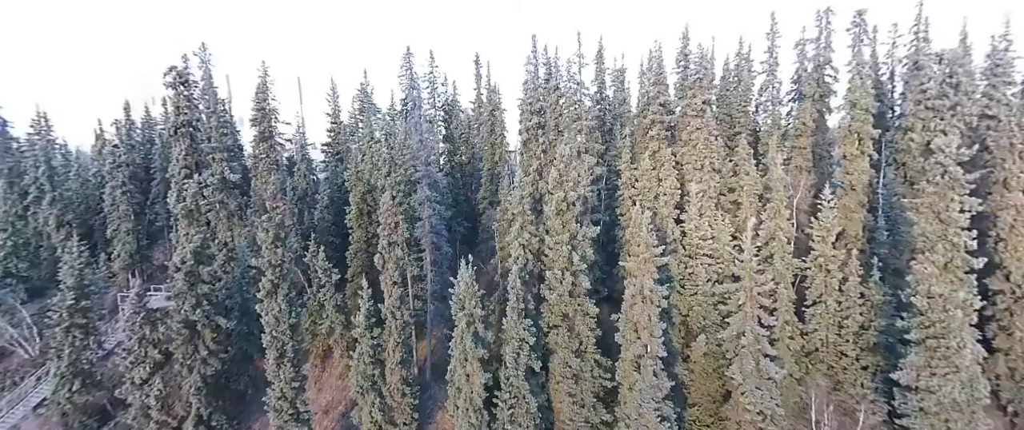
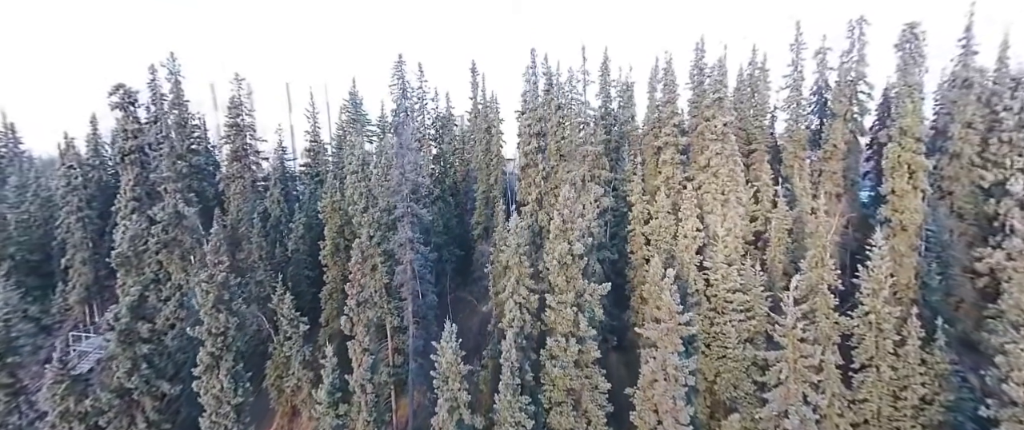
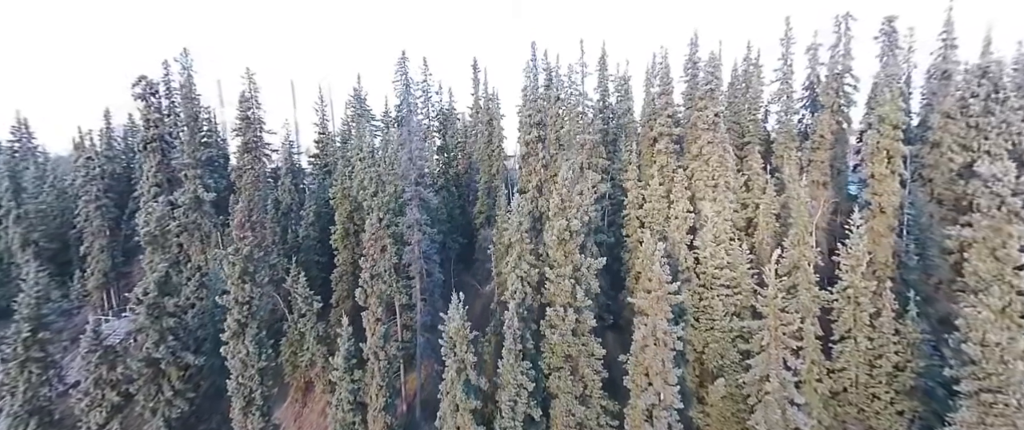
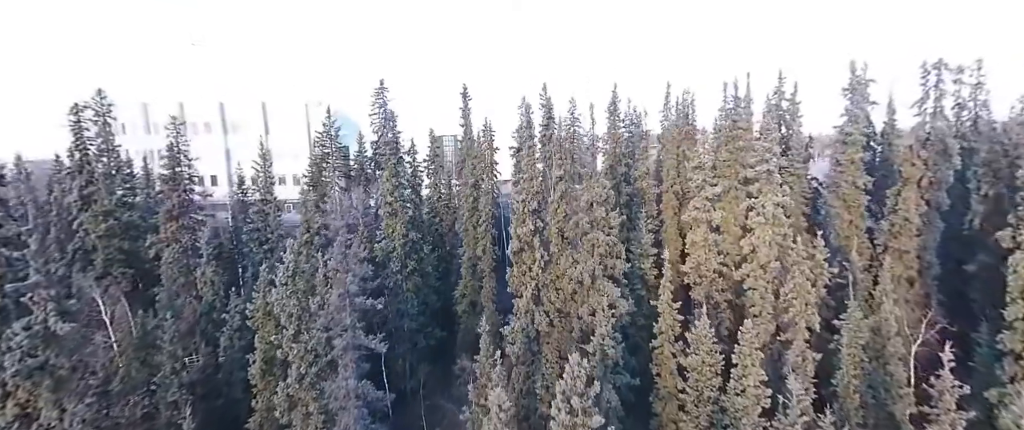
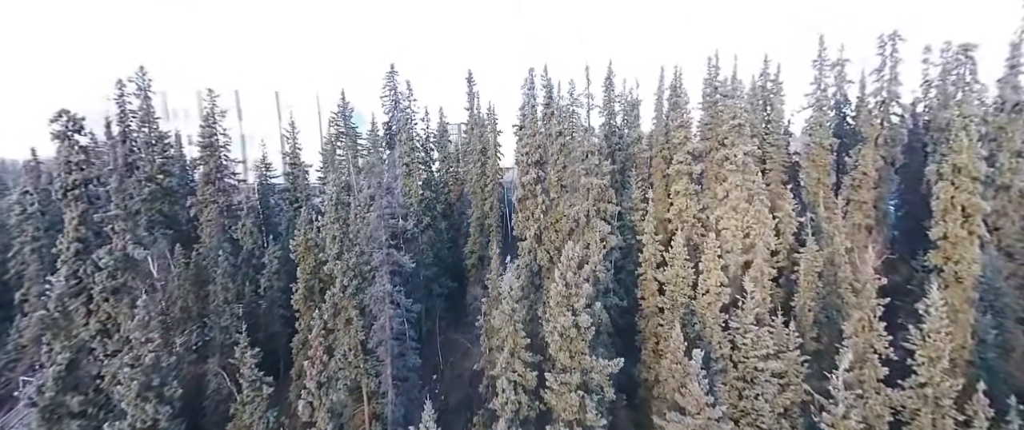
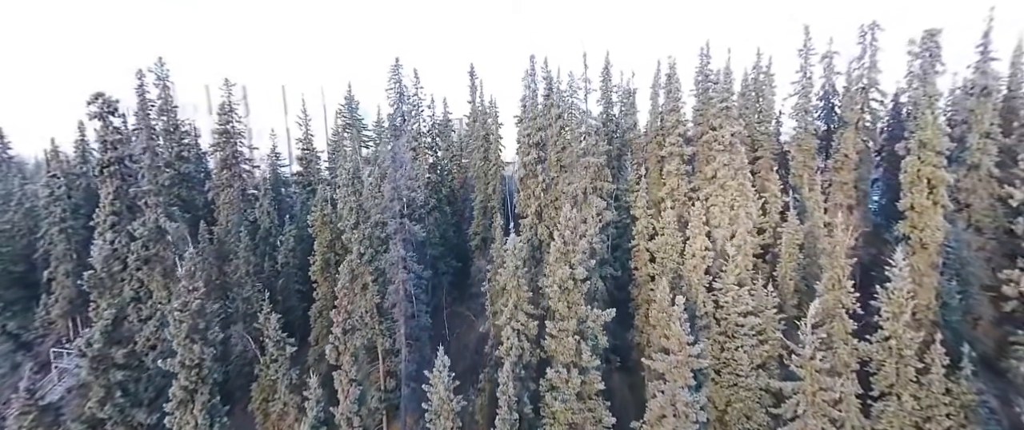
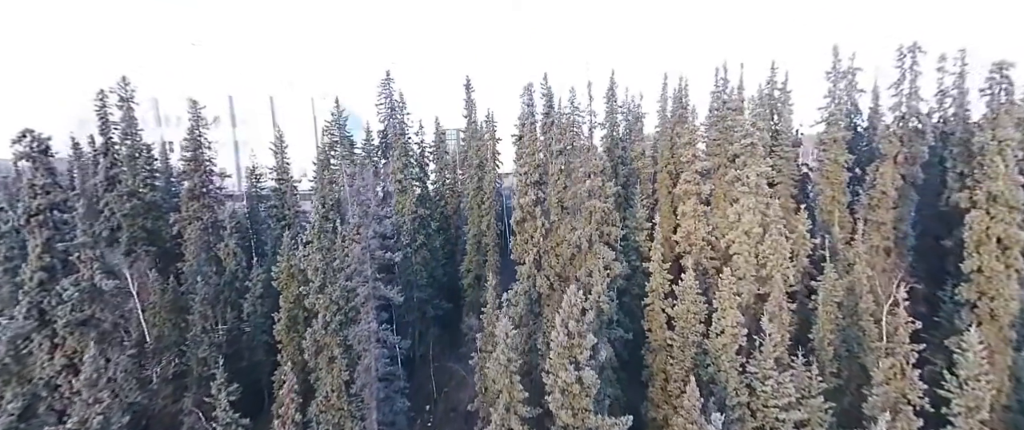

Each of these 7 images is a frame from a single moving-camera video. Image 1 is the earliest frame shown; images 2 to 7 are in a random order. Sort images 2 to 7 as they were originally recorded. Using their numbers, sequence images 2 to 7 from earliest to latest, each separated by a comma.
3, 2, 6, 5, 7, 4
